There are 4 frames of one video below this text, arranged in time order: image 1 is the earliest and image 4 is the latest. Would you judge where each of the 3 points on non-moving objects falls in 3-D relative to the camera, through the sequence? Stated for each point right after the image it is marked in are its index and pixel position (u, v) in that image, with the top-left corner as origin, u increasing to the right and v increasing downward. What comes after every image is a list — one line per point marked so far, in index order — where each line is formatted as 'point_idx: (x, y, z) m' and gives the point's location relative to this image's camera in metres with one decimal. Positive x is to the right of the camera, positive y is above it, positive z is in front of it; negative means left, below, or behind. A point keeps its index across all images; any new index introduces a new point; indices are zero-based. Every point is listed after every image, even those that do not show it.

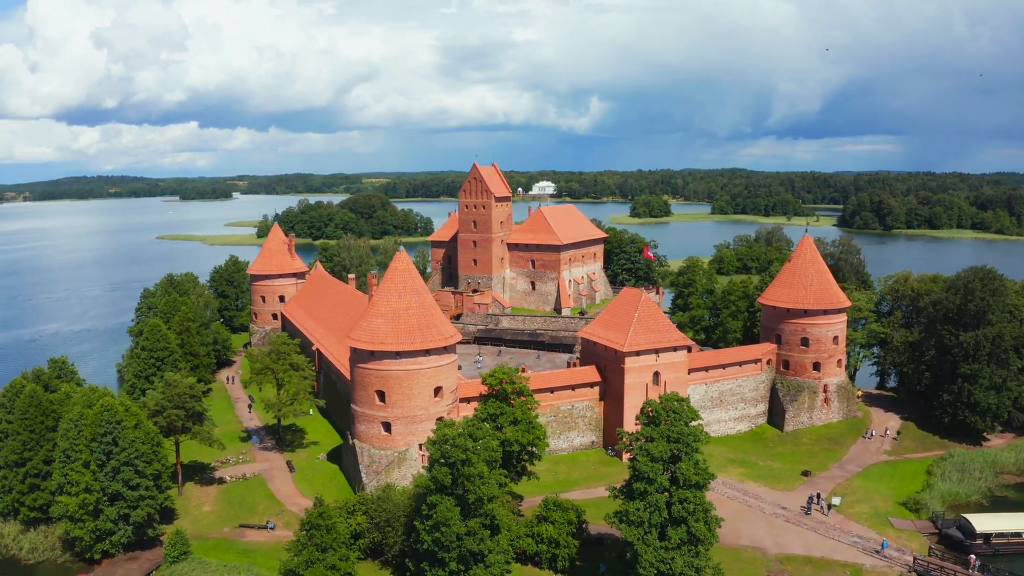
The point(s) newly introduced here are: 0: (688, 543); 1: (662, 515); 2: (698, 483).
0: (+4.6, -6.6, +19.3) m
1: (+3.8, -5.9, +19.3) m
2: (+4.8, -5.1, +19.6) m
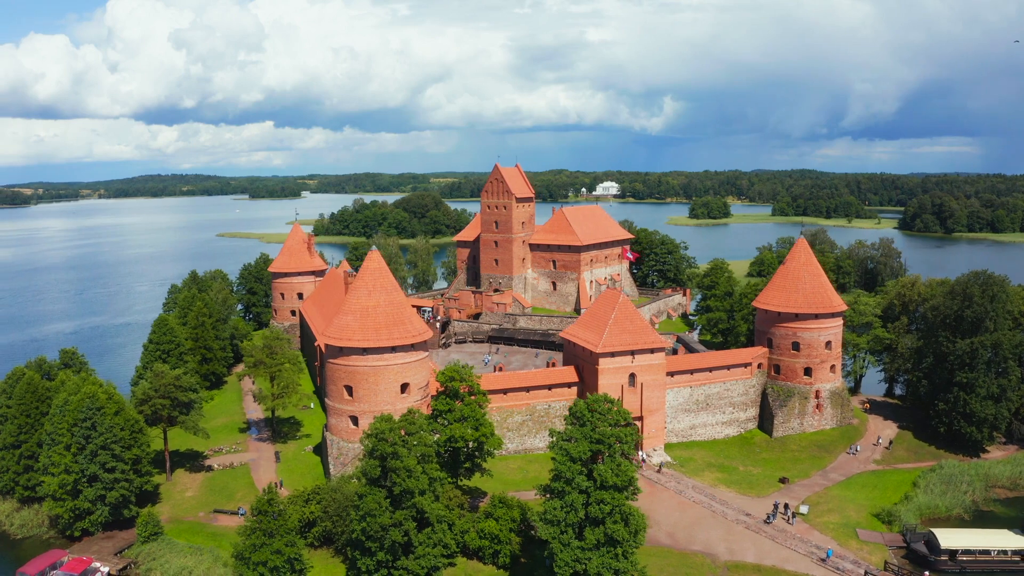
0: (+2.5, -6.7, +19.3) m
1: (+1.6, -5.9, +19.4) m
2: (+2.7, -5.2, +19.5) m
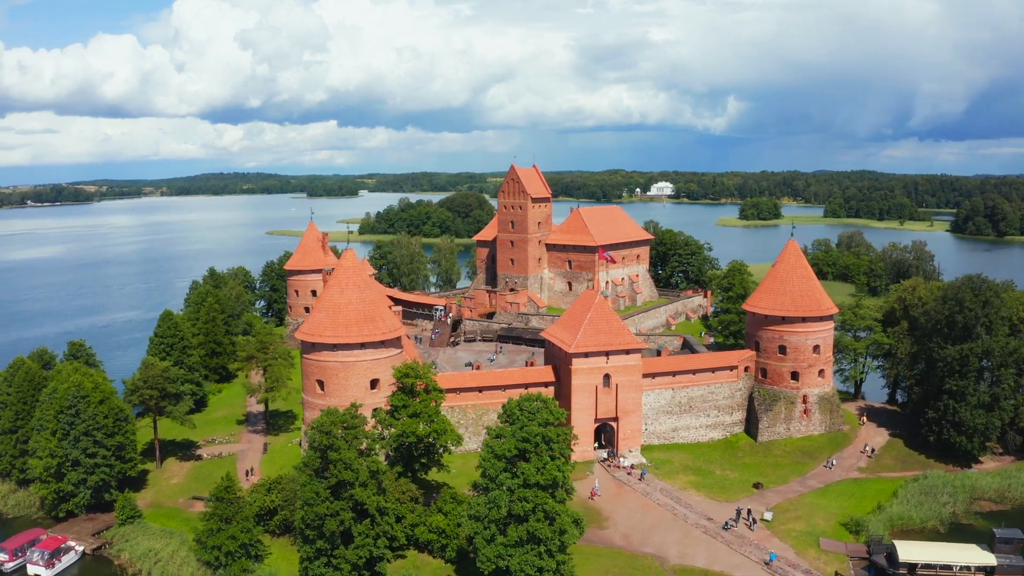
0: (+0.5, -6.6, +19.4) m
1: (-0.3, -5.9, +19.6) m
2: (+0.8, -5.1, +19.7) m
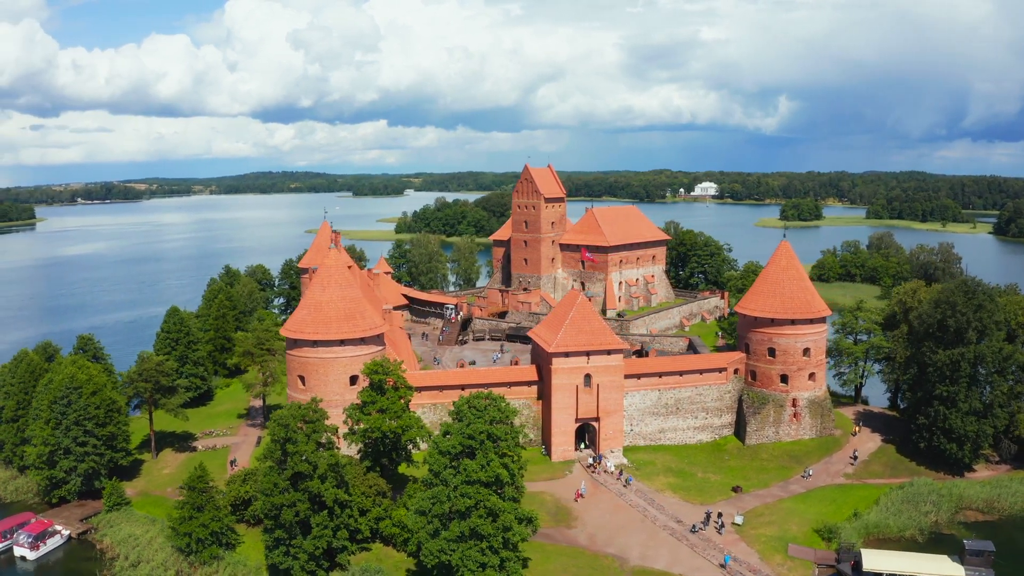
0: (-1.0, -6.6, +19.6) m
1: (-1.8, -5.9, +19.8) m
2: (-0.7, -5.1, +19.8) m
